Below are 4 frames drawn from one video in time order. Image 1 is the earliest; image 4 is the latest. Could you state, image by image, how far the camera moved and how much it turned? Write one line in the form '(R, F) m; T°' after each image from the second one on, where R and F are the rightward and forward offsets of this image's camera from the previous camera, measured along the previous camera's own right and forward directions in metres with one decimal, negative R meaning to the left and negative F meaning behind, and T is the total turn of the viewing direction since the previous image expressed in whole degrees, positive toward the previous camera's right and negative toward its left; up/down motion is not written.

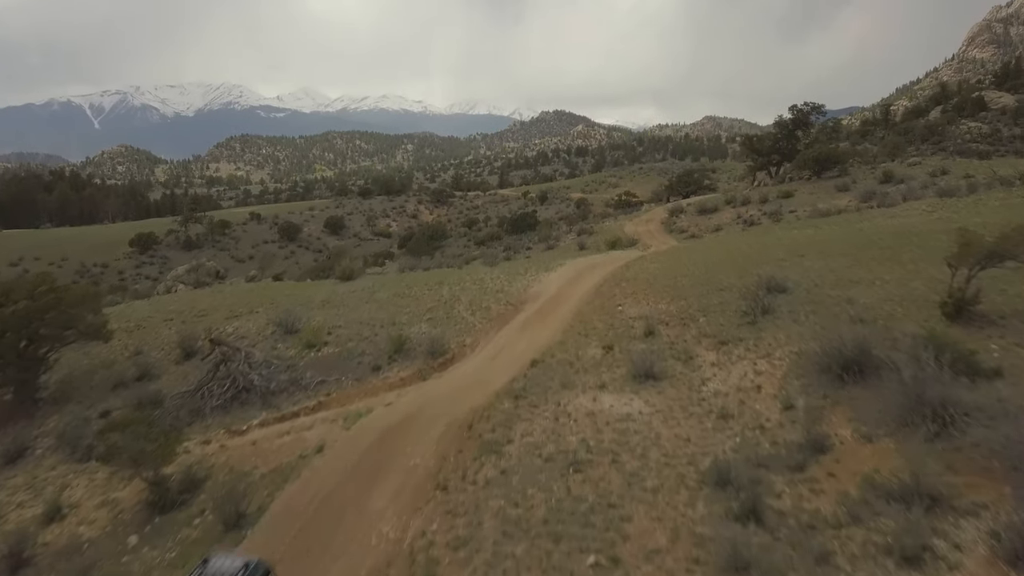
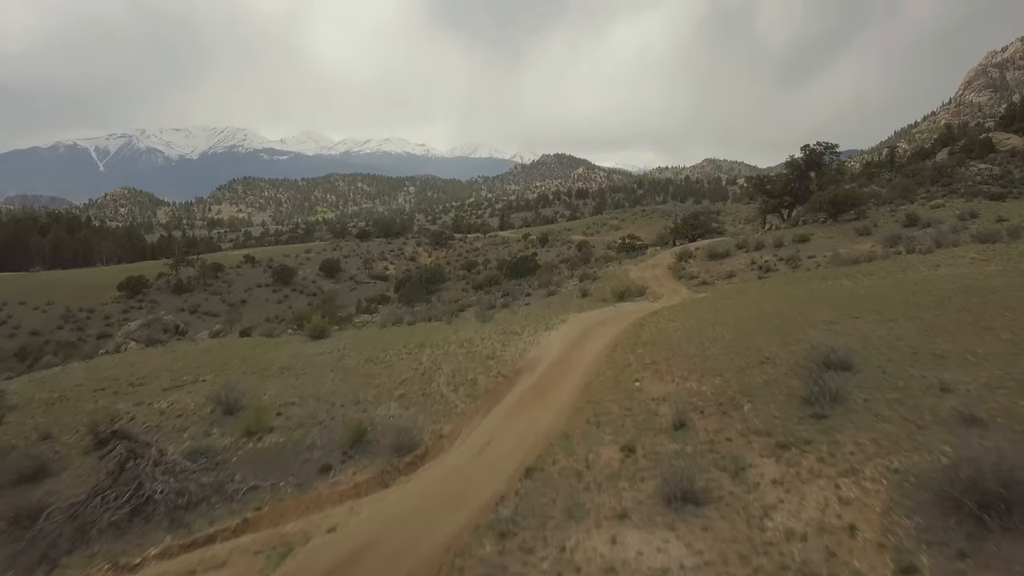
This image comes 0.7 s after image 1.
(+0.2, +2.5) m; 0°
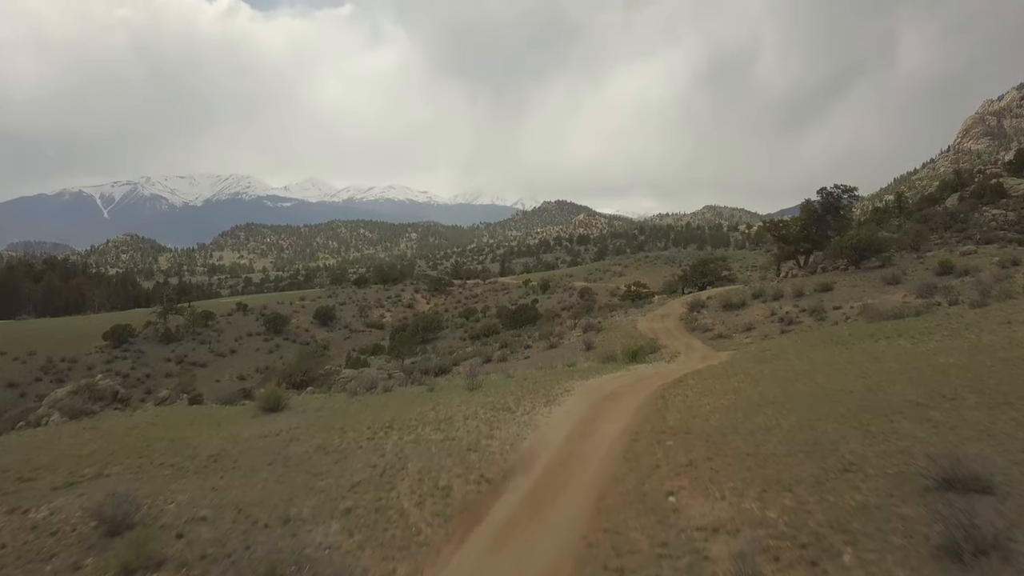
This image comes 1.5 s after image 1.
(+0.3, +2.7) m; 0°
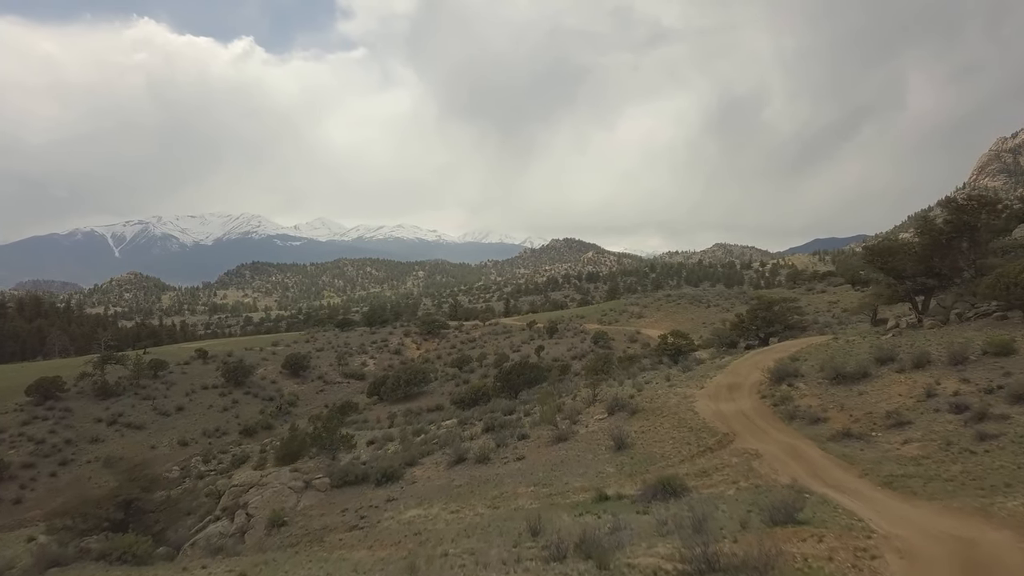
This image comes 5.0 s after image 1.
(+1.1, +12.2) m; -1°
